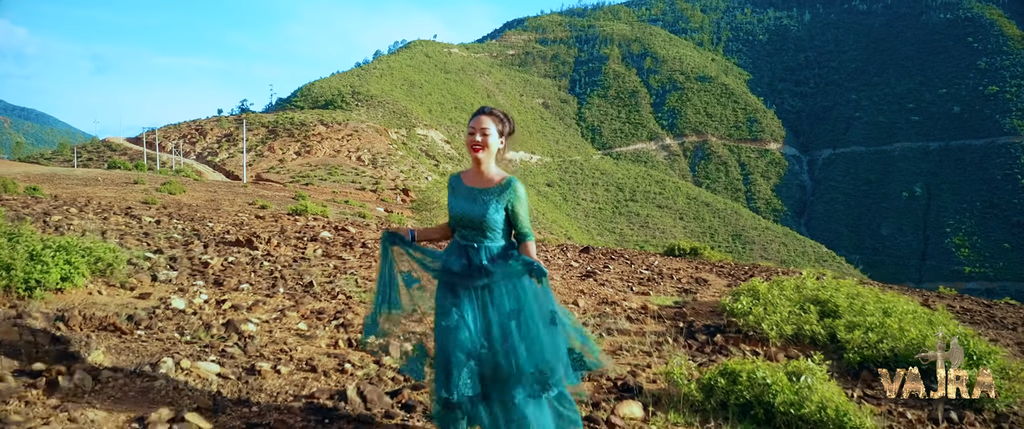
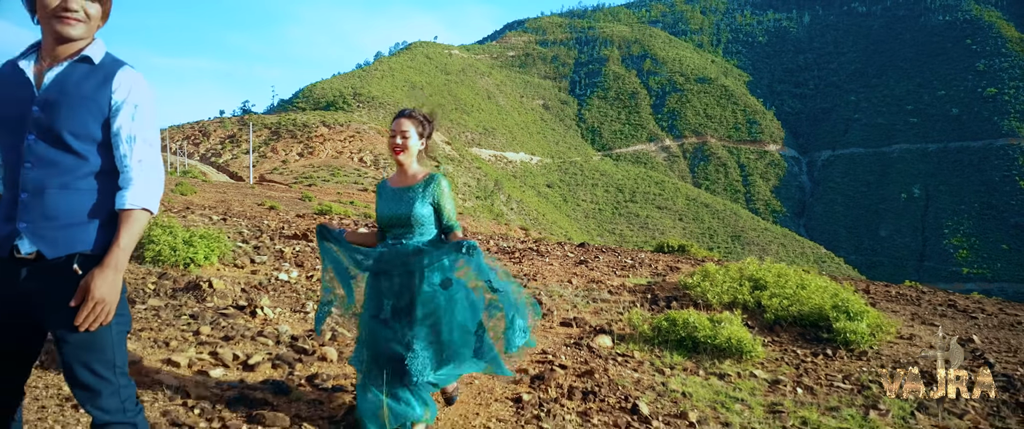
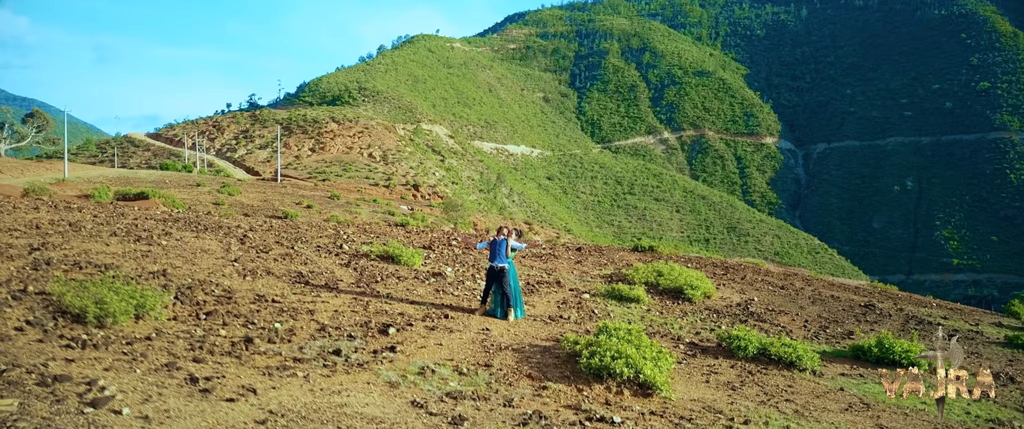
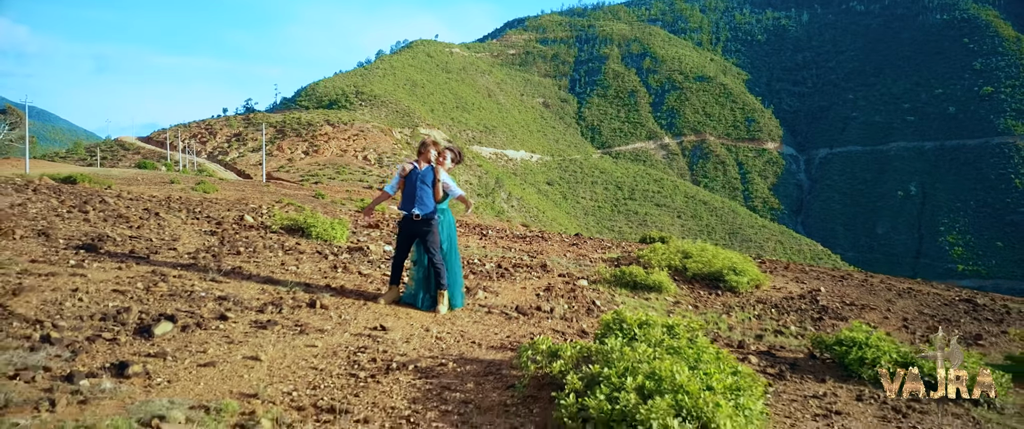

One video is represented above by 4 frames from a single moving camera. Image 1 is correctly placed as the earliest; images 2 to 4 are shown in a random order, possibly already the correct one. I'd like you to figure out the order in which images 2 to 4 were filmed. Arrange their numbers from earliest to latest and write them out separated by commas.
2, 4, 3
